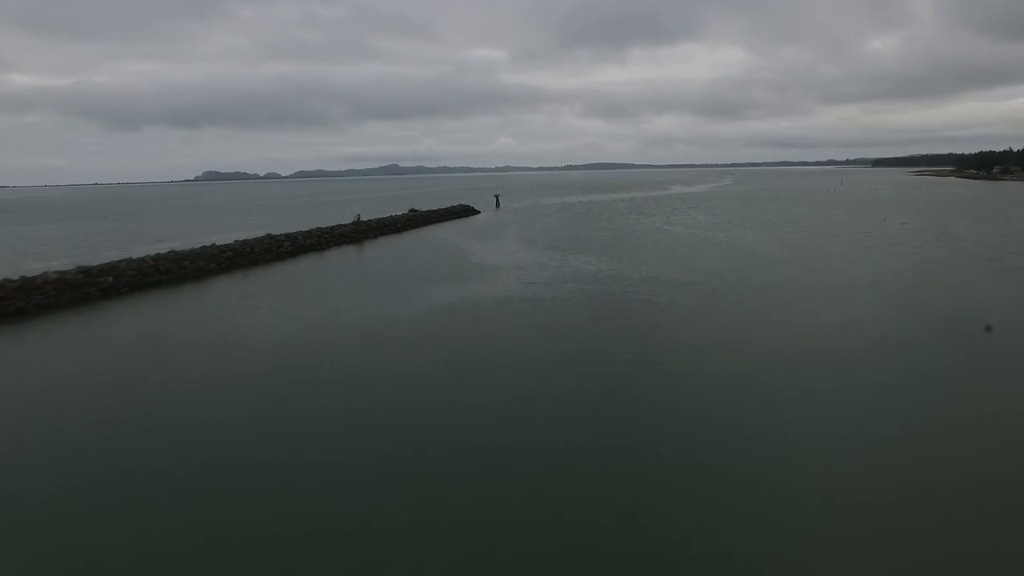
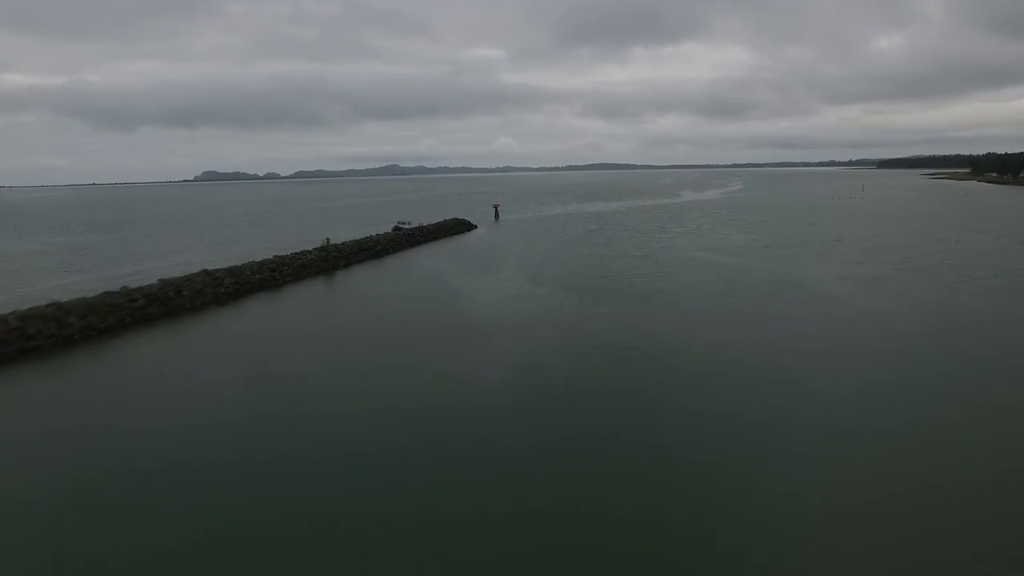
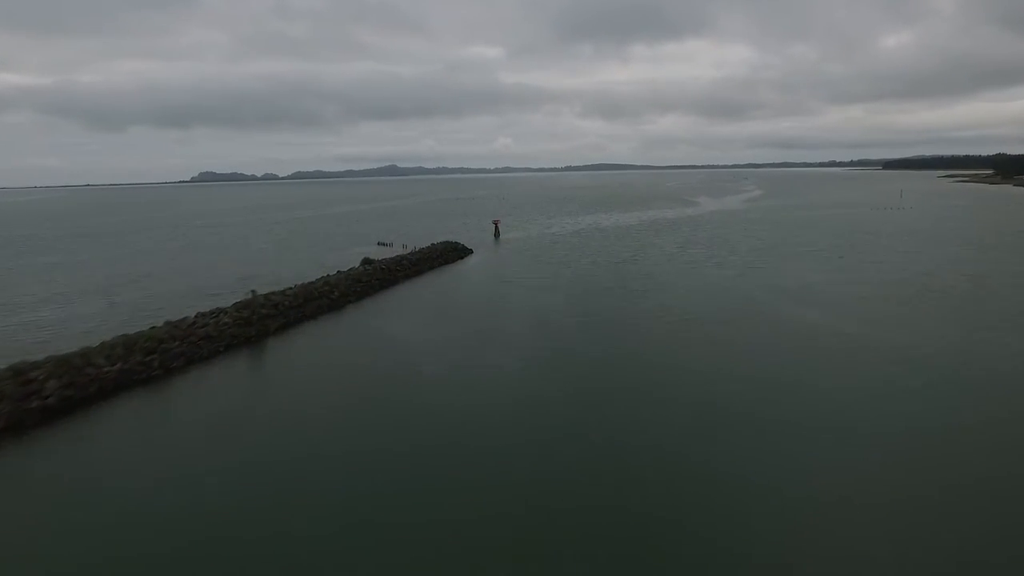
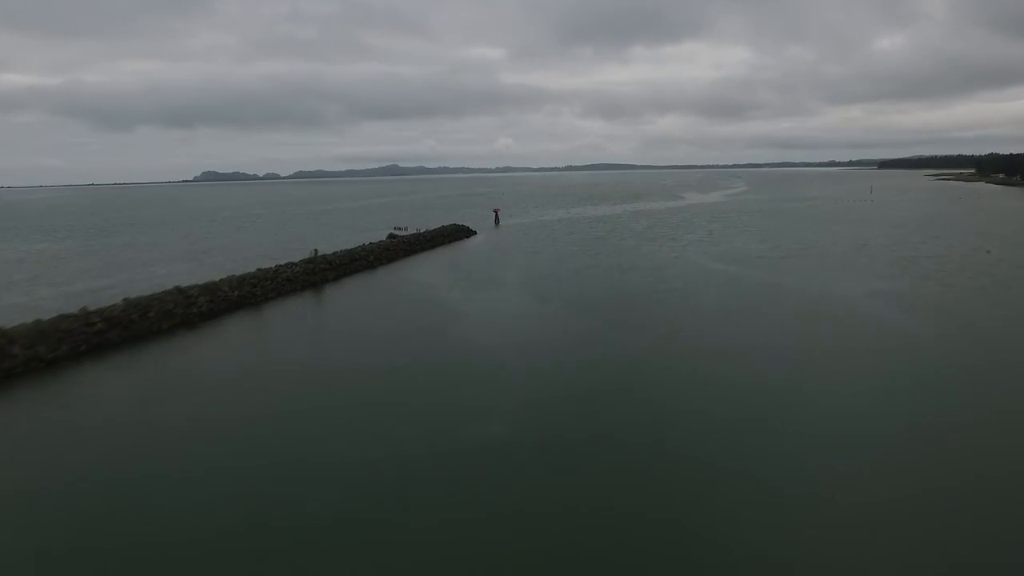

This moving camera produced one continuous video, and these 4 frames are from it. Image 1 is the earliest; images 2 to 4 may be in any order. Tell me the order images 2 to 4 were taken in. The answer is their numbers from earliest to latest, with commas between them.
2, 4, 3
